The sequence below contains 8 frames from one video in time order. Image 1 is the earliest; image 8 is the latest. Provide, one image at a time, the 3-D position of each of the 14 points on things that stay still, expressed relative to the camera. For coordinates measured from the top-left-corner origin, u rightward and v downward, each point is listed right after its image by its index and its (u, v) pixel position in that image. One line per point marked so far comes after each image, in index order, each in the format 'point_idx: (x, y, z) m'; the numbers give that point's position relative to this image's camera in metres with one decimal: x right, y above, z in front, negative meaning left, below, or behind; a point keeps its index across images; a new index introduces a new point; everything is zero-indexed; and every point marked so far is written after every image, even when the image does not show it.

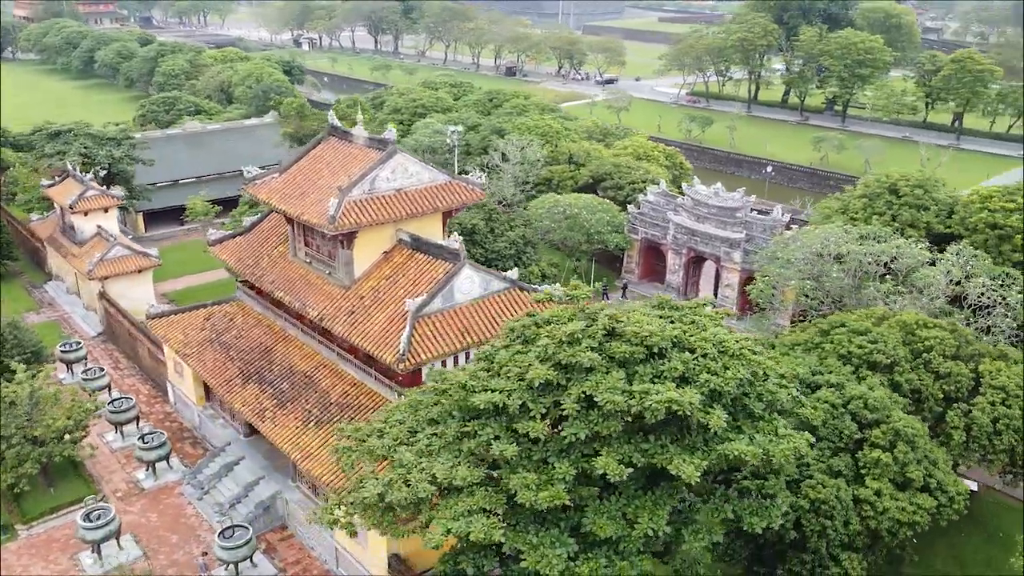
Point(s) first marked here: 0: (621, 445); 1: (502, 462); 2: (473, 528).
0: (+1.5, -2.2, +11.6) m
1: (-0.1, -2.5, +12.0) m
2: (-0.5, -3.3, +11.4) m
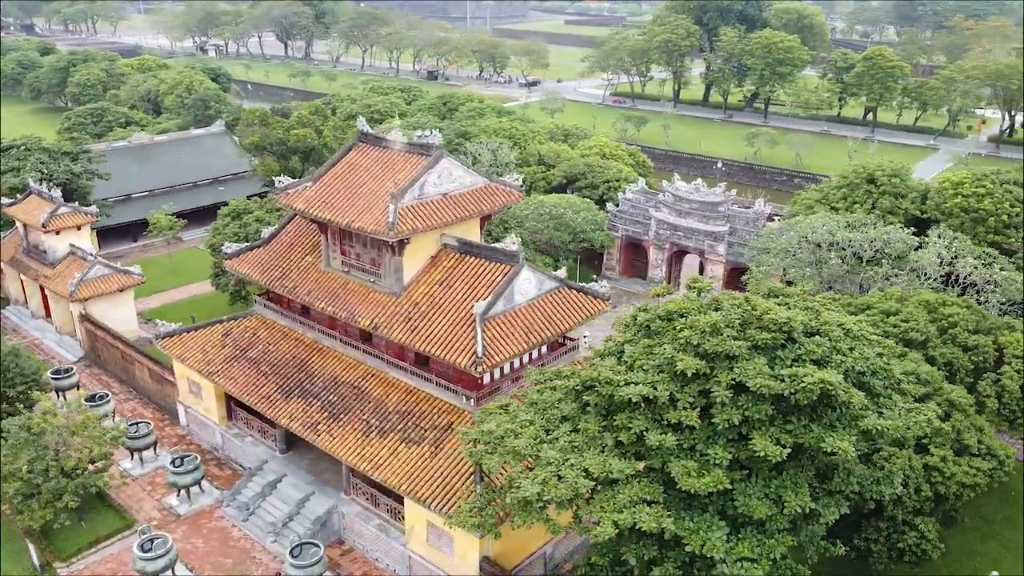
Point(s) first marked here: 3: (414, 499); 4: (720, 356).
0: (+3.8, -2.1, +12.2) m
1: (+2.2, -2.5, +12.4) m
2: (+1.8, -3.3, +11.7) m
3: (-2.1, -4.4, +17.1) m
4: (+3.2, -1.0, +12.4) m
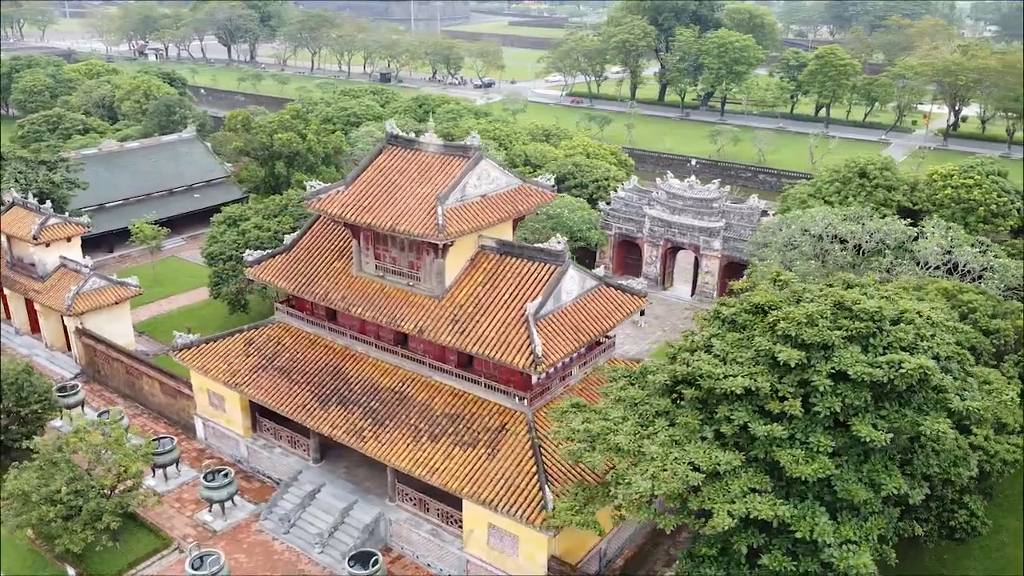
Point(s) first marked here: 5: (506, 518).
0: (+5.4, -1.9, +12.5) m
1: (+3.8, -2.4, +12.6) m
2: (+3.5, -3.2, +11.9) m
3: (-0.7, -4.4, +17.0) m
4: (+4.8, -0.9, +12.7) m
5: (-0.1, -4.7, +16.8) m
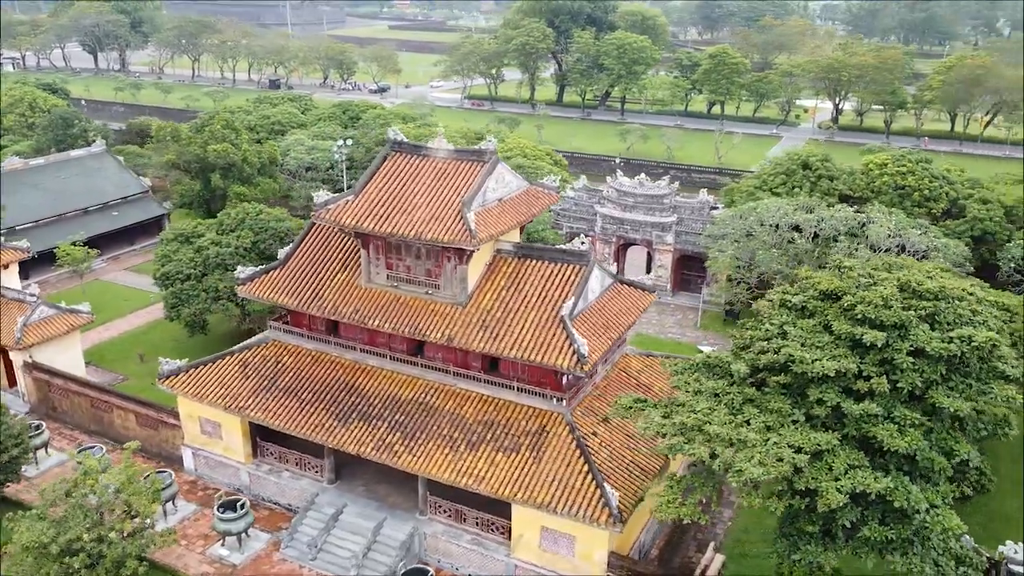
0: (+7.1, -1.6, +13.4) m
1: (+5.4, -2.1, +13.3) m
2: (+5.3, -3.0, +12.5) m
3: (+0.5, -4.5, +17.0) m
4: (+6.3, -0.6, +13.5) m
5: (+1.1, -4.7, +16.8) m
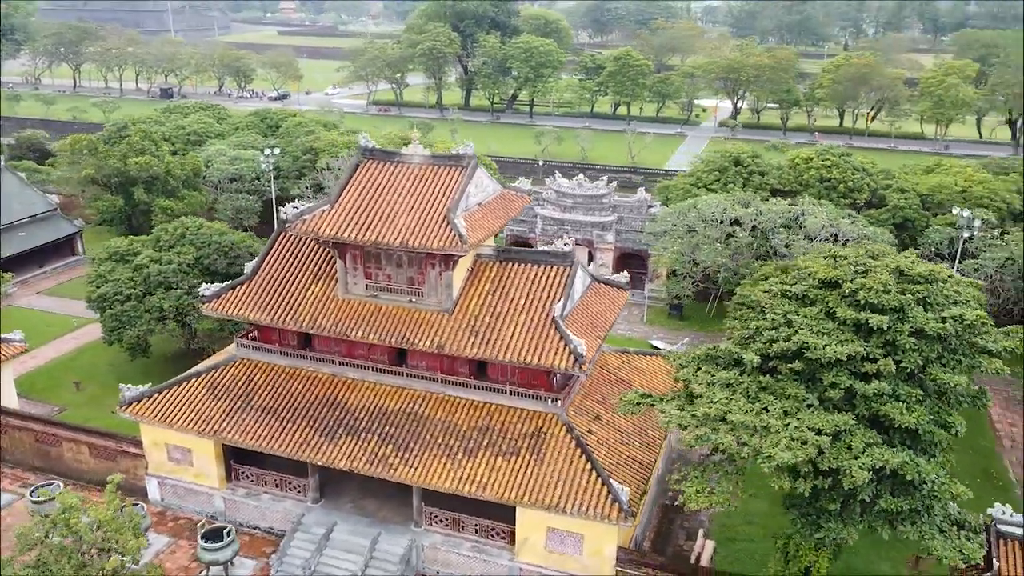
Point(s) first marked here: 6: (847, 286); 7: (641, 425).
0: (+7.5, -1.3, +14.4) m
1: (+5.9, -1.9, +14.0) m
2: (+6.0, -2.8, +13.2) m
3: (+0.6, -4.5, +17.0) m
4: (+6.7, -0.4, +14.4) m
5: (+1.3, -4.7, +16.9) m
6: (+6.1, 0.0, +14.9) m
7: (+3.0, -3.3, +19.4) m
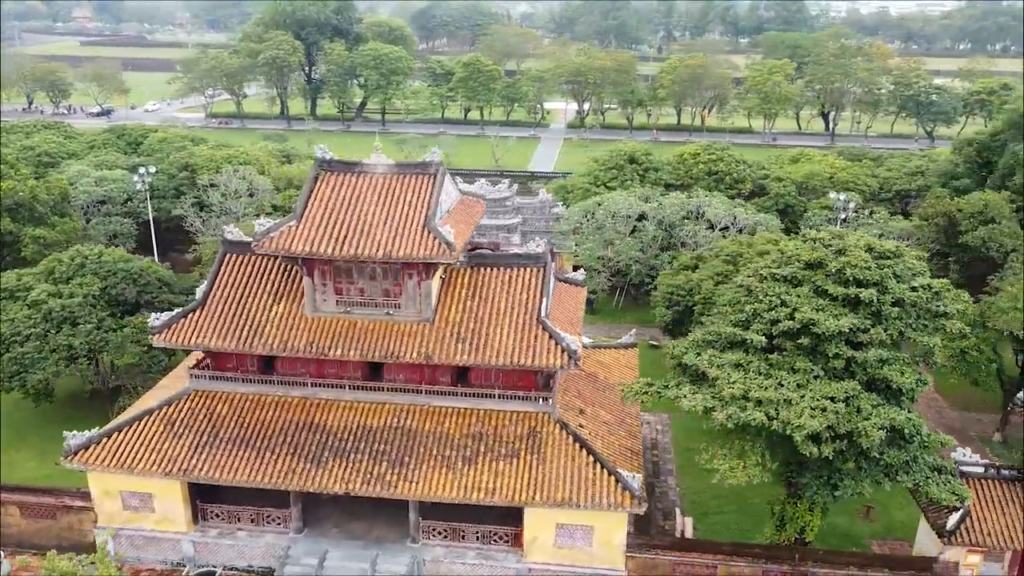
0: (+7.9, -0.8, +16.1) m
1: (+6.5, -1.5, +15.4) m
2: (+6.7, -2.3, +14.7) m
3: (+0.9, -4.6, +17.3) m
4: (+7.0, +0.1, +15.9) m
5: (+1.6, -4.7, +17.3) m
6: (+6.3, +0.5, +16.4) m
7: (+2.7, -3.1, +20.1) m
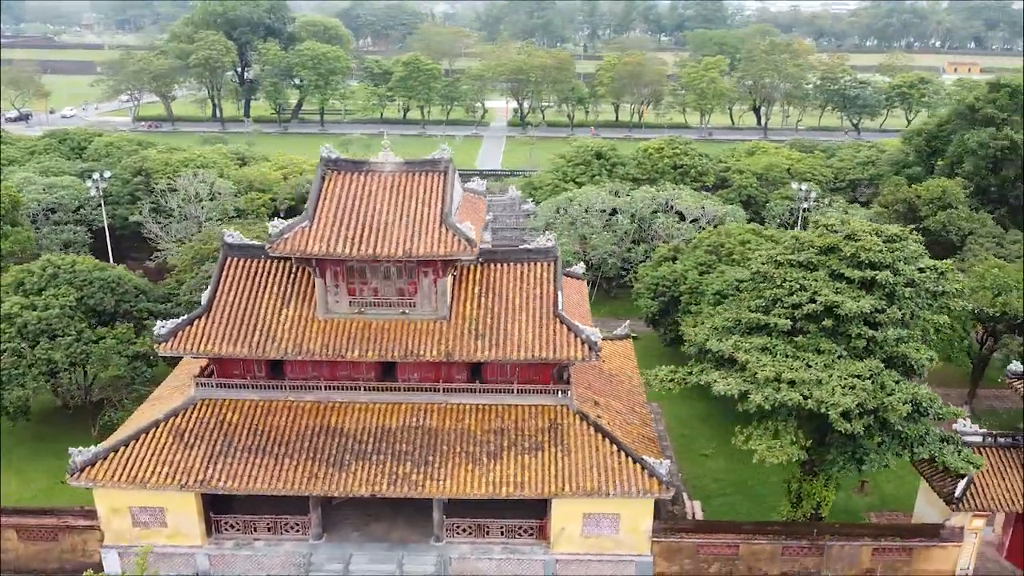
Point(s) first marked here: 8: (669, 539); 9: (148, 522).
0: (+8.5, -0.4, +17.0) m
1: (+7.2, -1.1, +16.1) m
2: (+7.5, -2.0, +15.4) m
3: (+1.5, -4.4, +17.5) m
4: (+7.6, +0.4, +16.7) m
5: (+2.2, -4.5, +17.6) m
6: (+6.9, +0.8, +17.1) m
7: (+3.0, -2.9, +20.5) m
8: (+3.5, -5.6, +18.3) m
9: (-8.1, -5.3, +18.3) m
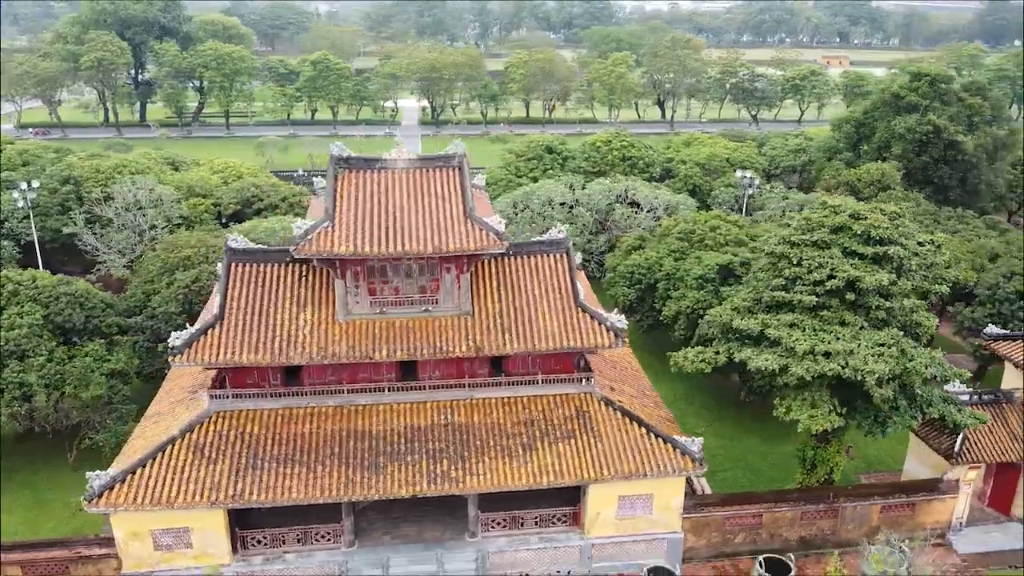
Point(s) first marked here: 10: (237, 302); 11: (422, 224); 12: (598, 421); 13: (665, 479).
0: (+9.2, +0.2, +18.3) m
1: (+8.0, -0.6, +17.3) m
2: (+8.5, -1.4, +16.7) m
3: (+2.4, -4.1, +17.9) m
4: (+8.3, +1.0, +17.9) m
5: (+3.1, -4.2, +18.1) m
6: (+7.5, +1.3, +18.2) m
7: (+3.4, -2.6, +21.0) m
8: (+4.3, -5.3, +19.0) m
9: (-7.2, -5.5, +17.4) m
10: (-6.2, -0.3, +18.3) m
11: (-2.0, +1.5, +18.0) m
12: (+2.0, -3.1, +18.9) m
13: (+3.4, -4.3, +18.2) m
